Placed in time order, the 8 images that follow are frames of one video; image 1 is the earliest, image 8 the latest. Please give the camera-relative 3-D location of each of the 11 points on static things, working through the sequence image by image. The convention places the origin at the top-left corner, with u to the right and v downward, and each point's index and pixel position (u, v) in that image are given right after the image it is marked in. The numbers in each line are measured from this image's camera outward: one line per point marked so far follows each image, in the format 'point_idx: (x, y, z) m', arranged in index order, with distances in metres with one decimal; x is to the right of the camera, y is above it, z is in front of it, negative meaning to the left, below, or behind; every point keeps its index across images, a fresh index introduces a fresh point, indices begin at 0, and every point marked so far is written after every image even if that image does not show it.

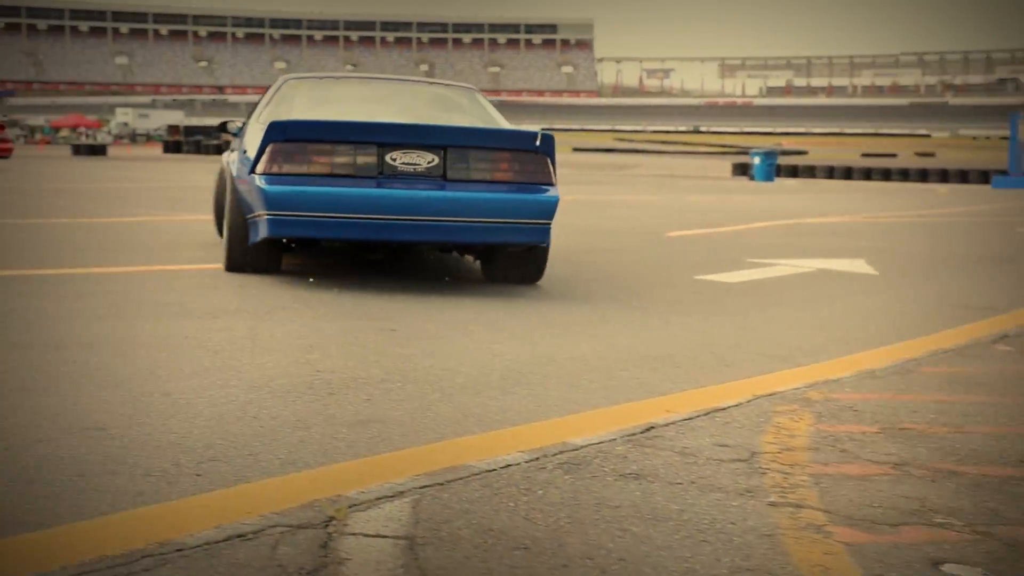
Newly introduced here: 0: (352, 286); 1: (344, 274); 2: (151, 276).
0: (-1.1, 0.0, +7.3) m
1: (-1.2, +0.1, +8.4) m
2: (-2.4, +0.1, +7.2) m
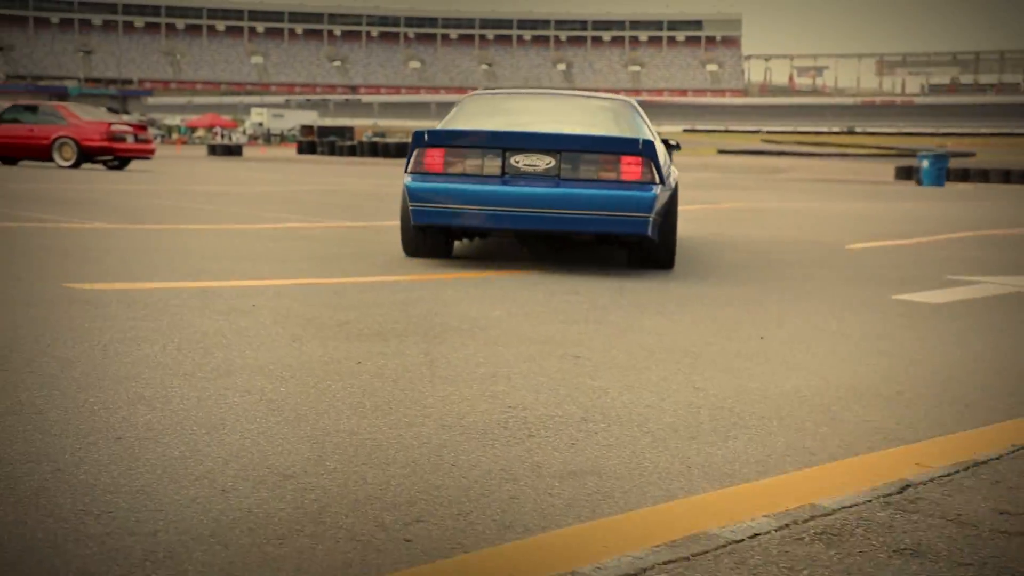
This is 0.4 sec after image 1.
0: (0.0, -0.1, +6.8) m
1: (0.0, 0.0, +7.9) m
2: (-1.3, 0.0, +6.9) m
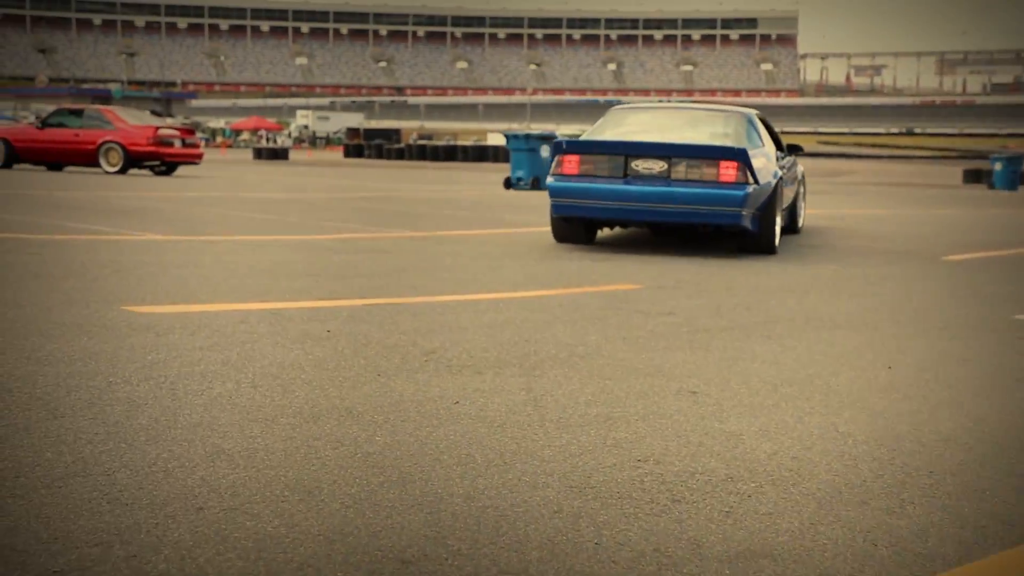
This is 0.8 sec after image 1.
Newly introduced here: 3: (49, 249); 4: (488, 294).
0: (+0.5, -0.2, +6.3) m
1: (+0.6, -0.1, +7.4) m
2: (-0.8, -0.1, +6.5) m
3: (-3.5, +0.3, +8.4) m
4: (-0.2, 0.0, +7.5) m
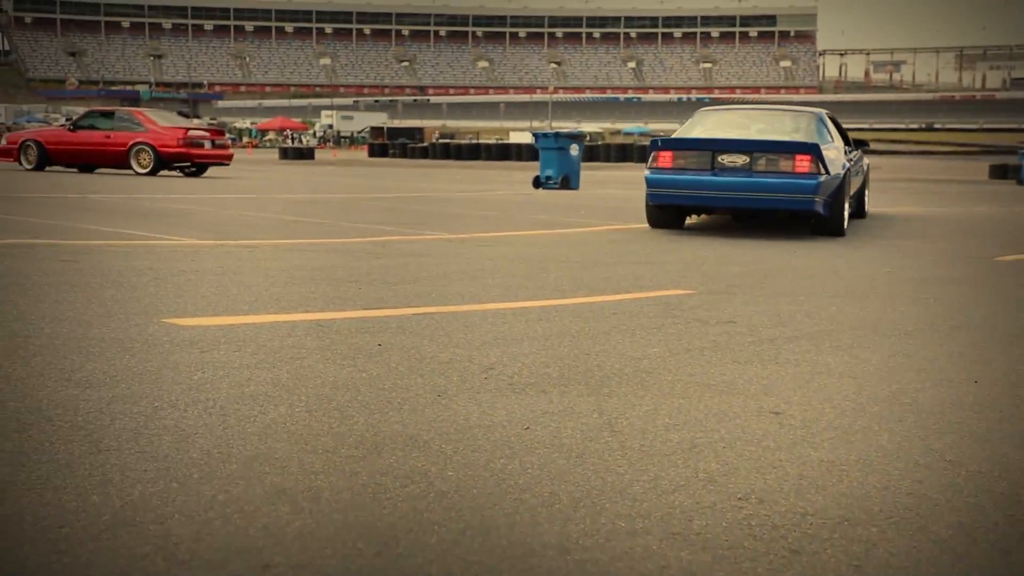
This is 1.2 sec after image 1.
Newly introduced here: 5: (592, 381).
0: (+0.8, -0.2, +6.0) m
1: (+0.9, -0.1, +7.1) m
2: (-0.5, -0.2, +6.2) m
3: (-3.2, +0.2, +8.2) m
4: (+0.2, -0.1, +7.2) m
5: (+0.3, -0.4, +4.7) m
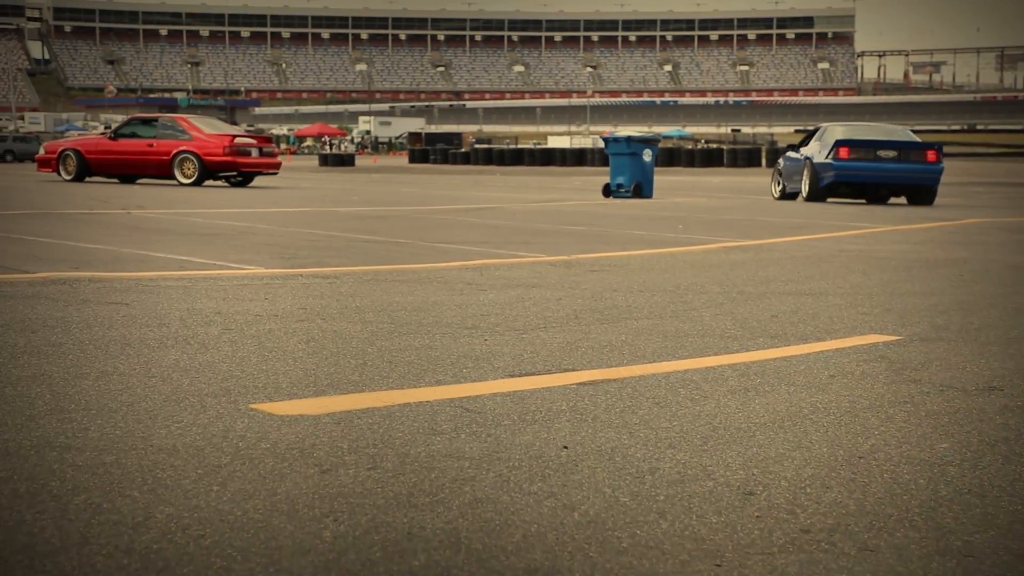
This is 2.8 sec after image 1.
0: (+1.7, -0.5, +4.4) m
1: (+1.8, -0.4, +5.4) m
2: (+0.4, -0.4, +4.6) m
3: (-2.3, 0.0, +6.7) m
4: (+1.0, -0.3, +5.5) m
5: (+1.1, -0.6, +3.1) m
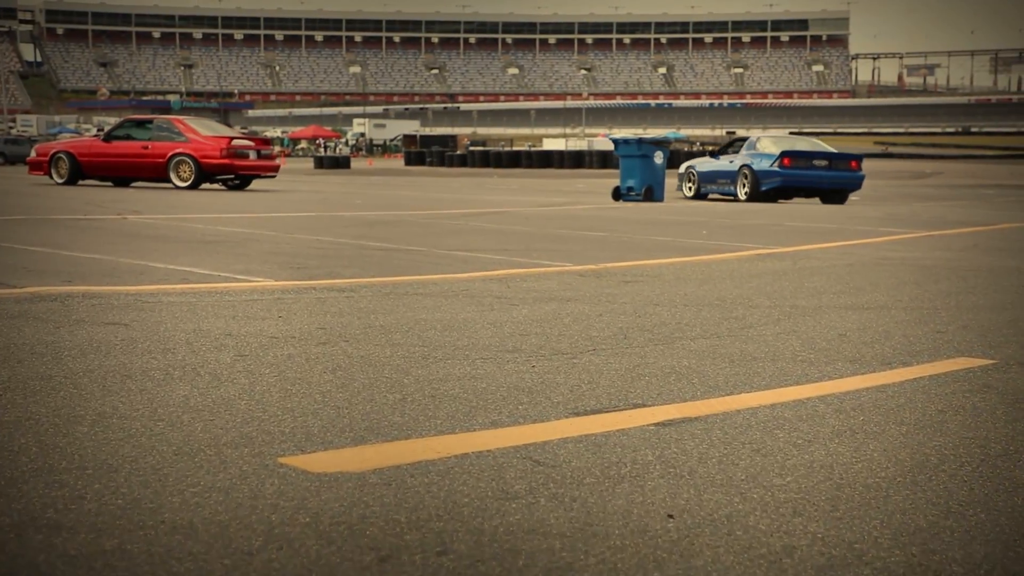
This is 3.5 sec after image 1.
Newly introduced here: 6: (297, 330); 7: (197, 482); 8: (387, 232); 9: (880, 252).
0: (+1.9, -0.6, +3.7) m
1: (+2.0, -0.5, +4.8) m
2: (+0.6, -0.5, +3.9) m
3: (-2.0, -0.1, +6.0) m
4: (+1.3, -0.4, +4.9) m
5: (+1.4, -0.7, +2.4) m
6: (-1.1, -0.2, +5.8) m
7: (-0.9, -0.5, +3.0) m
8: (-1.4, +0.7, +13.0) m
9: (+3.7, +0.4, +11.1) m
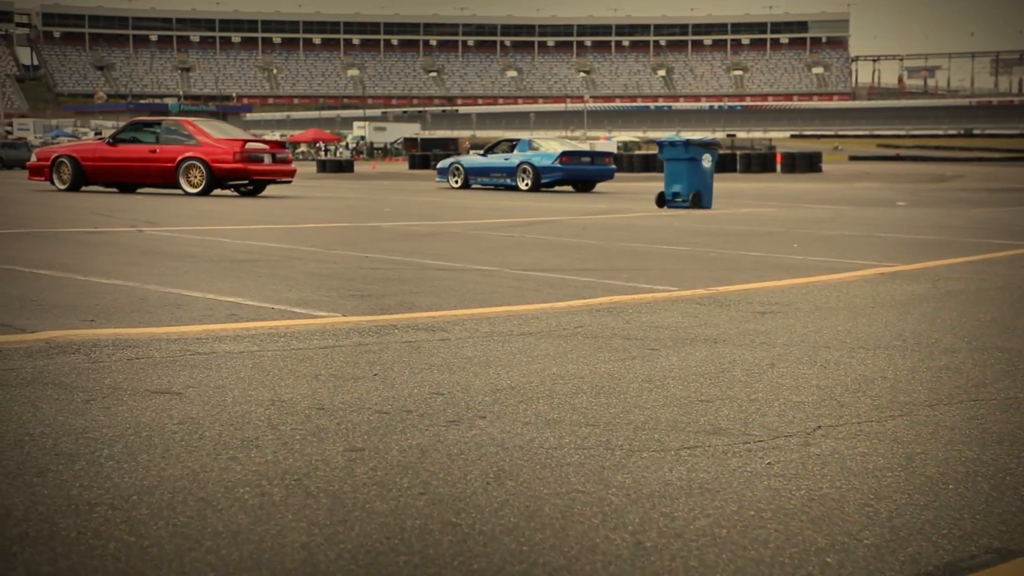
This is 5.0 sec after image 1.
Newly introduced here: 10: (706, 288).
0: (+2.7, -0.8, +2.2) m
1: (+2.7, -0.7, +3.3) m
2: (+1.4, -0.7, +2.4) m
3: (-1.3, -0.4, +4.4) m
4: (+2.0, -0.6, +3.3) m
5: (+2.1, -0.9, +0.9) m
6: (-0.4, -0.4, +4.3) m
7: (-0.1, -0.7, +1.5) m
8: (-0.7, +0.4, +11.5) m
9: (+4.4, +0.2, +9.6) m
10: (+1.5, 0.0, +8.5) m
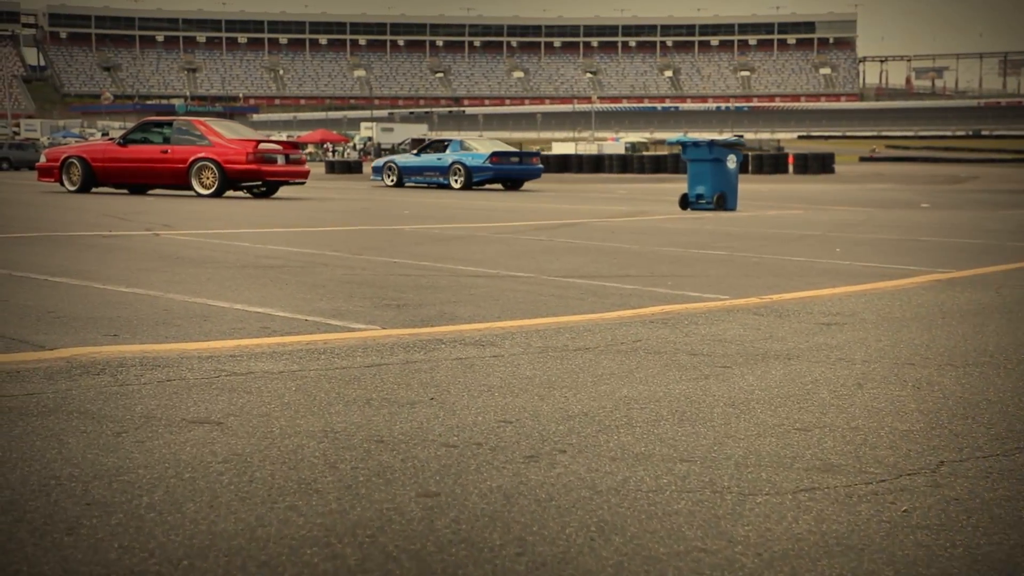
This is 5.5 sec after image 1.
0: (+2.9, -0.8, +1.7) m
1: (+3.0, -0.7, +2.8) m
2: (+1.6, -0.8, +1.9) m
3: (-1.0, -0.4, +4.0) m
4: (+2.3, -0.7, +2.9) m
5: (+2.4, -1.0, +0.4) m
6: (-0.1, -0.5, +3.8) m
7: (+0.1, -0.8, +1.0) m
8: (-0.4, +0.4, +11.0) m
9: (+4.7, +0.1, +9.1) m
10: (+1.8, -0.1, +8.0) m
